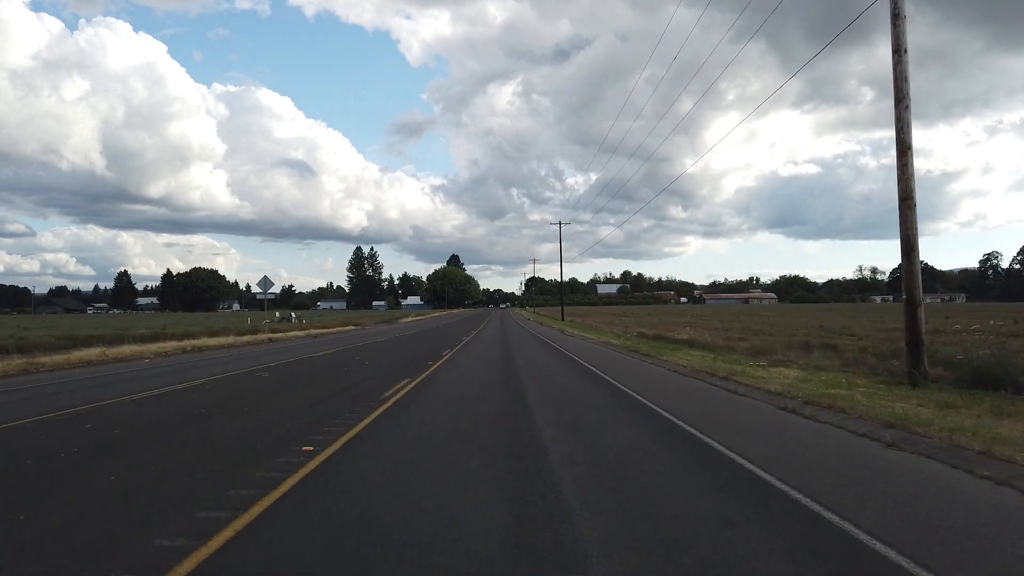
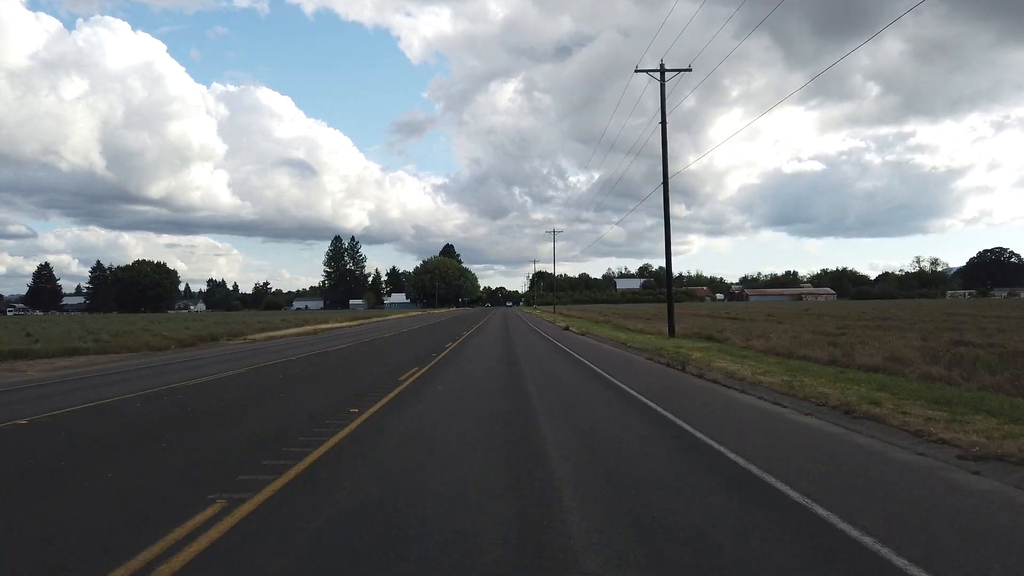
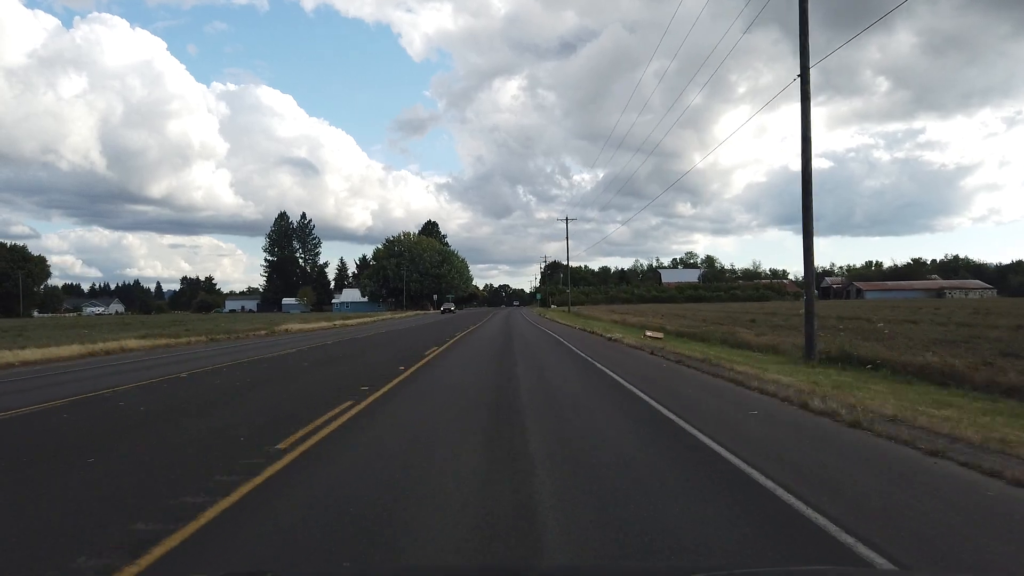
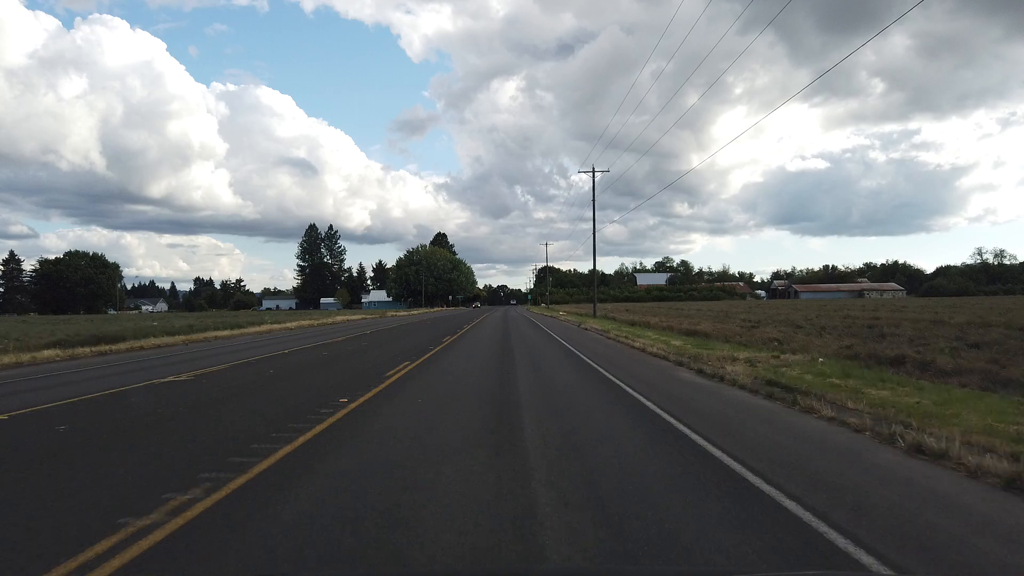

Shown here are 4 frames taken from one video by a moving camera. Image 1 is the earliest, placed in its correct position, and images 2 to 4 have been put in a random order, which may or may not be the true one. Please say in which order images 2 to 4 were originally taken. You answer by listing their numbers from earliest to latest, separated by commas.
2, 4, 3
